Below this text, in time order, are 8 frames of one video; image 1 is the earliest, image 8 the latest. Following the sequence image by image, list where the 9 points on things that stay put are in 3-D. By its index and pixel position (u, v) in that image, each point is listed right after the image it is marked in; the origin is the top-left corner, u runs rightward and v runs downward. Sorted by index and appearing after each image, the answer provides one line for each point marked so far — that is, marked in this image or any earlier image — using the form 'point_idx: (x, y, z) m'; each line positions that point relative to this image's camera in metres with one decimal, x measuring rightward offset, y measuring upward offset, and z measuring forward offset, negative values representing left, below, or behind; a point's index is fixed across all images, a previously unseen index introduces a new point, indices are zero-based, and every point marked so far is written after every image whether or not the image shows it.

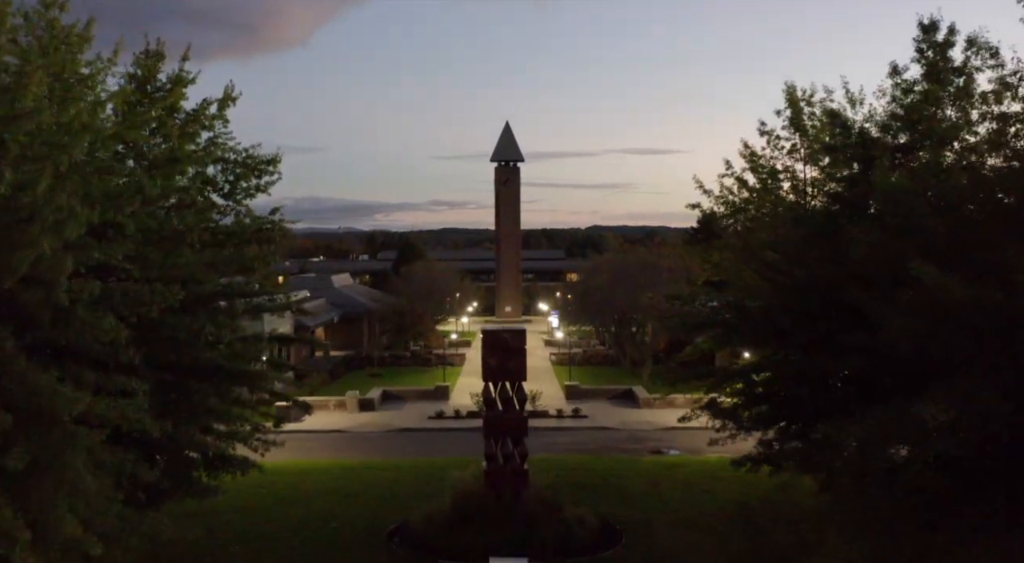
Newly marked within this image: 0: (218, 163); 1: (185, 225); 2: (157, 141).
0: (-5.5, +2.2, +15.7) m
1: (-5.1, +0.9, +13.2) m
2: (-6.1, +2.4, +14.5) m
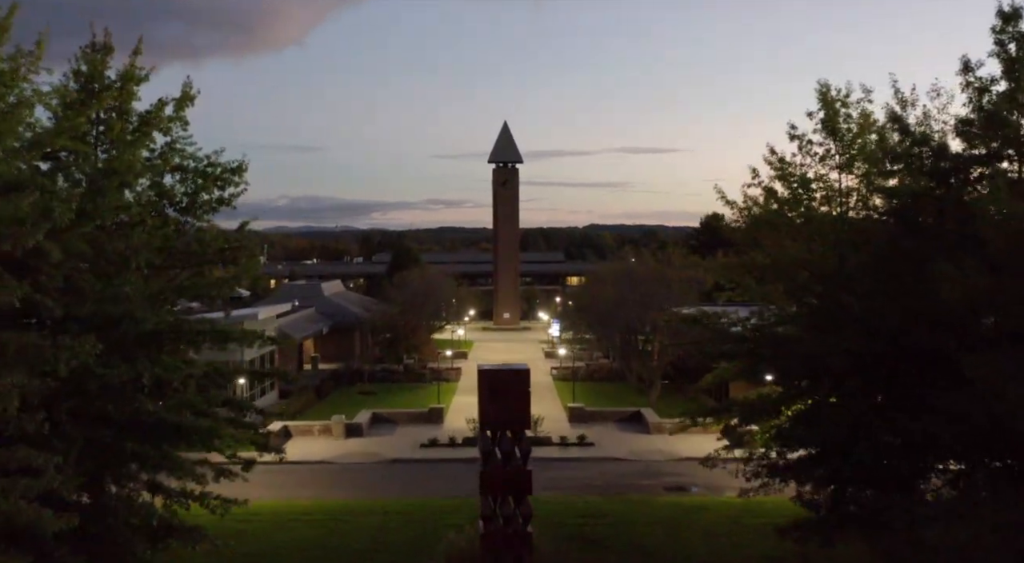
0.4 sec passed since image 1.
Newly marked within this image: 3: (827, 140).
0: (-5.5, +1.8, +13.7) m
1: (-5.1, +0.4, +11.2) m
2: (-6.1, +2.0, +12.5) m
3: (+6.3, +2.8, +16.9) m
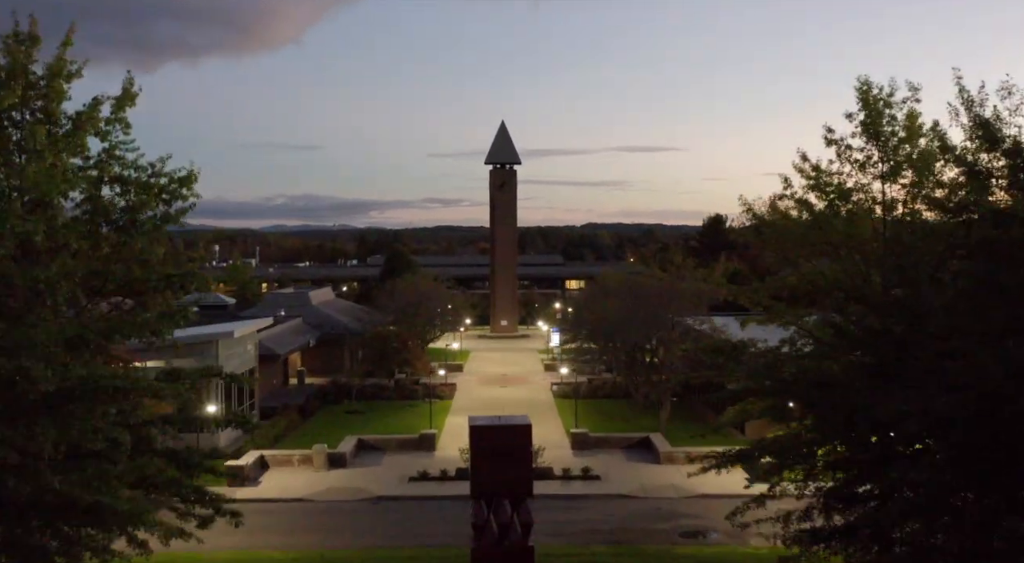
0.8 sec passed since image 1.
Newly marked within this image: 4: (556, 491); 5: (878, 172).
0: (-5.5, +1.3, +11.6) m
1: (-5.2, 0.0, +9.2) m
2: (-6.1, +1.6, +10.5) m
3: (+6.3, +2.4, +14.8) m
4: (+1.0, -4.8, +19.4) m
5: (+6.4, +1.9, +14.7) m
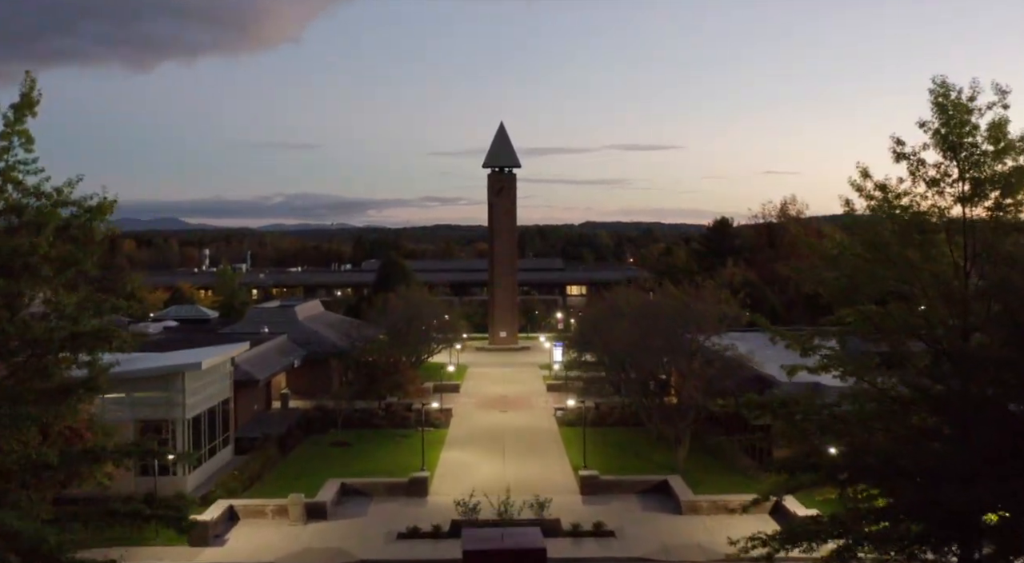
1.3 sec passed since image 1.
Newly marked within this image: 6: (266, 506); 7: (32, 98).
0: (-5.5, +0.7, +9.1) m
1: (-5.1, -0.6, +6.7) m
2: (-6.1, +0.9, +7.9) m
3: (+6.3, +1.8, +12.3) m
4: (+1.1, -5.4, +16.9) m
5: (+6.4, +1.3, +12.2) m
6: (-5.6, -5.1, +19.2) m
7: (-5.3, +2.0, +9.2) m
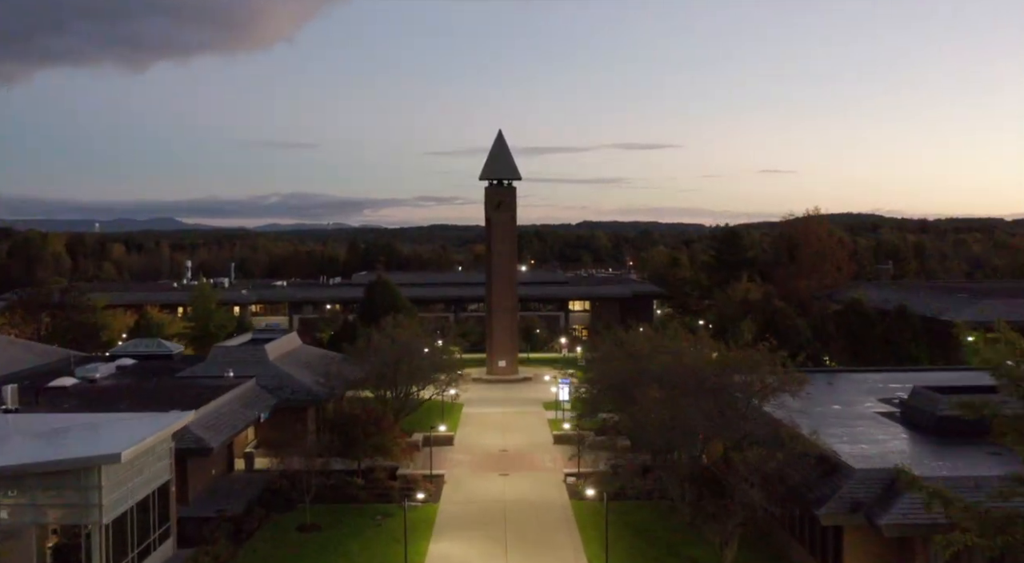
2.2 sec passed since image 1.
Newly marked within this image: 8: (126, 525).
0: (-5.3, -0.7, +4.5) m
1: (-4.9, -2.0, +2.1) m
2: (-5.9, -0.5, +3.4) m
3: (+6.4, +0.5, +7.8) m
4: (+1.2, -6.8, +12.4) m
5: (+6.5, 0.0, +7.7) m
6: (-5.5, -6.5, +14.6) m
7: (-5.2, +0.7, +4.7) m
8: (-8.3, -5.2, +18.1) m
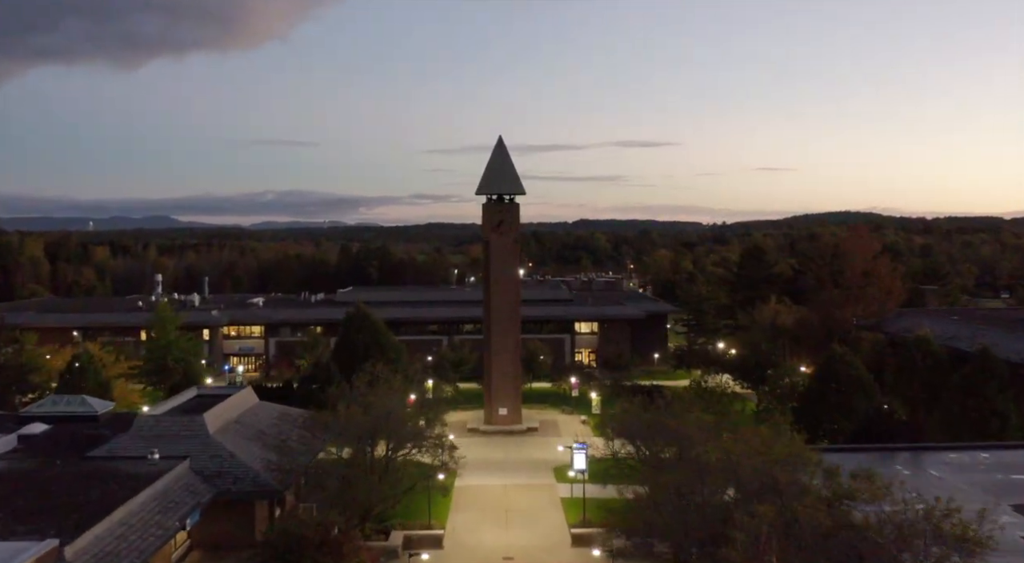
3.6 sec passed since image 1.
0: (-5.0, -2.3, -2.3) m
1: (-4.6, -3.6, -4.8) m
2: (-5.6, -2.1, -3.5) m
3: (+6.7, -1.1, +1.0) m
4: (+1.5, -8.4, +5.6) m
5: (+6.8, -1.6, +0.9) m
6: (-5.2, -8.1, +7.8) m
7: (-4.9, -1.0, -2.2) m
8: (-8.1, -6.8, +11.2) m
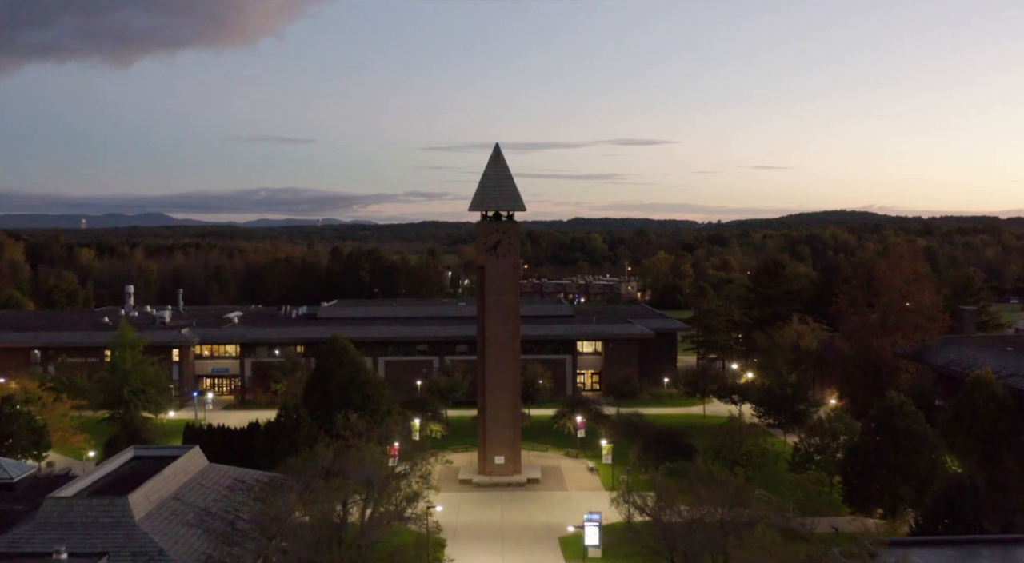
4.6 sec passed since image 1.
0: (-4.8, -3.6, -7.3) m
1: (-4.4, -4.9, -9.8) m
2: (-5.5, -3.4, -8.5) m
3: (+6.9, -2.4, -3.9) m
4: (+1.6, -9.7, +0.6) m
5: (+7.0, -2.9, -4.1) m
6: (-5.1, -9.3, +2.8) m
7: (-4.7, -2.3, -7.2) m
8: (-8.0, -8.1, +6.2) m
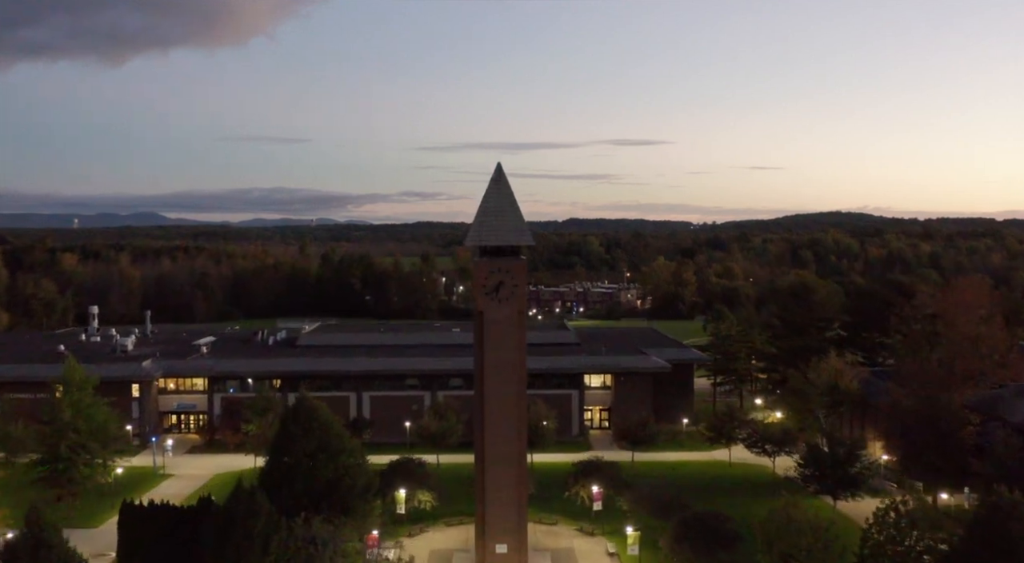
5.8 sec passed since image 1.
0: (-4.4, -5.2, -13.4) m
1: (-4.0, -6.6, -15.8) m
2: (-5.0, -5.0, -14.6) m
3: (+7.3, -4.1, -9.9) m
4: (+2.0, -11.3, -5.4) m
5: (+7.4, -4.6, -10.0) m
6: (-4.8, -11.0, -3.3) m
7: (-4.2, -3.9, -13.3) m
8: (-7.6, -9.7, +0.1) m
